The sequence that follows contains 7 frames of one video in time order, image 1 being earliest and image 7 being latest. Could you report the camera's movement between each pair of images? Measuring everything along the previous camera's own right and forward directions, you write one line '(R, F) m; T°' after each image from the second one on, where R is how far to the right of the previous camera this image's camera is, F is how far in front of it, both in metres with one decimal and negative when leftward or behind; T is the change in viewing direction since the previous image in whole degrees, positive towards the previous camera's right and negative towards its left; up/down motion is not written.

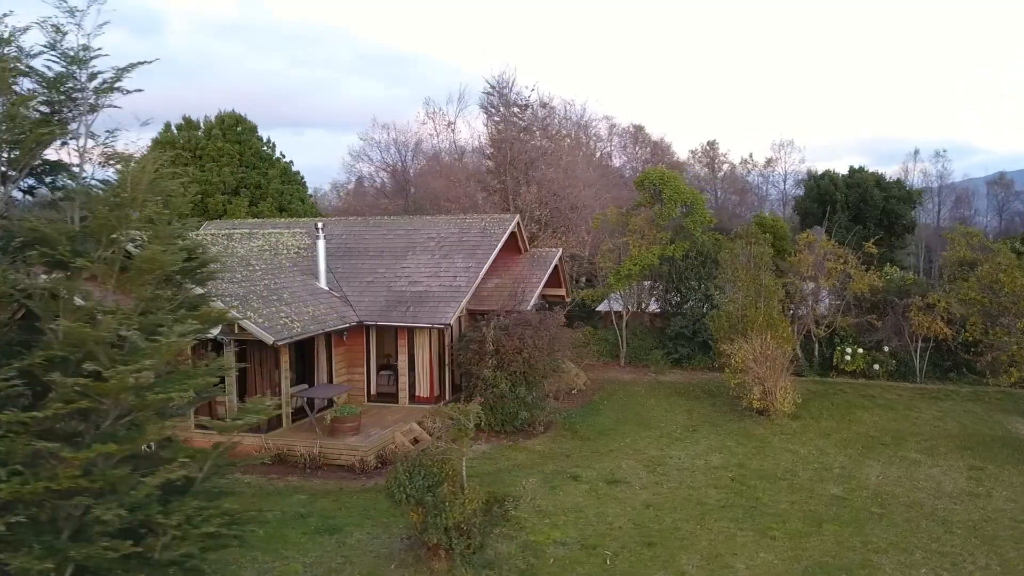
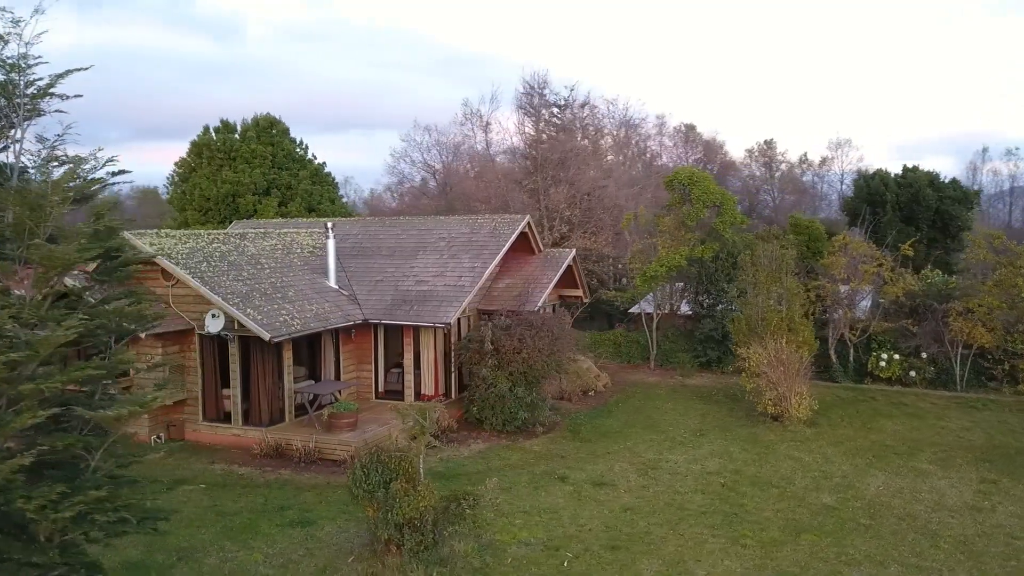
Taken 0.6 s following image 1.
(+1.2, 0.0) m; -5°
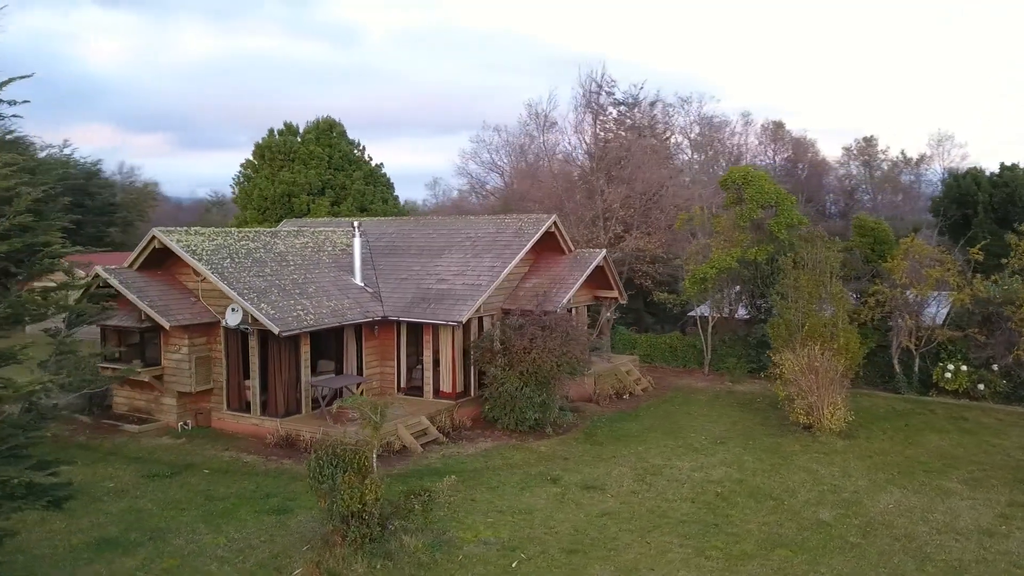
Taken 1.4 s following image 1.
(+1.8, +0.1) m; -8°
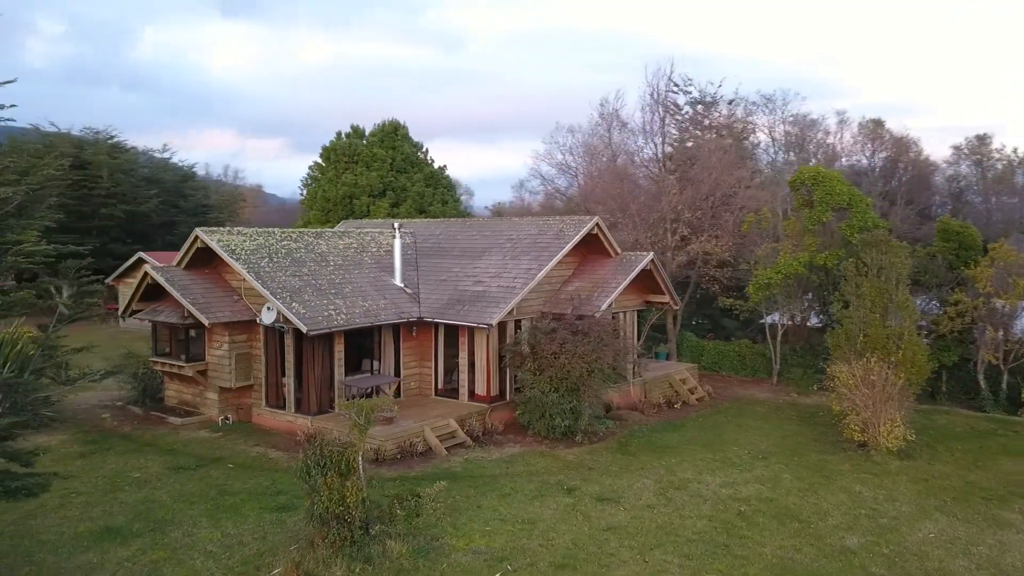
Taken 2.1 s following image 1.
(+1.3, +0.4) m; -7°
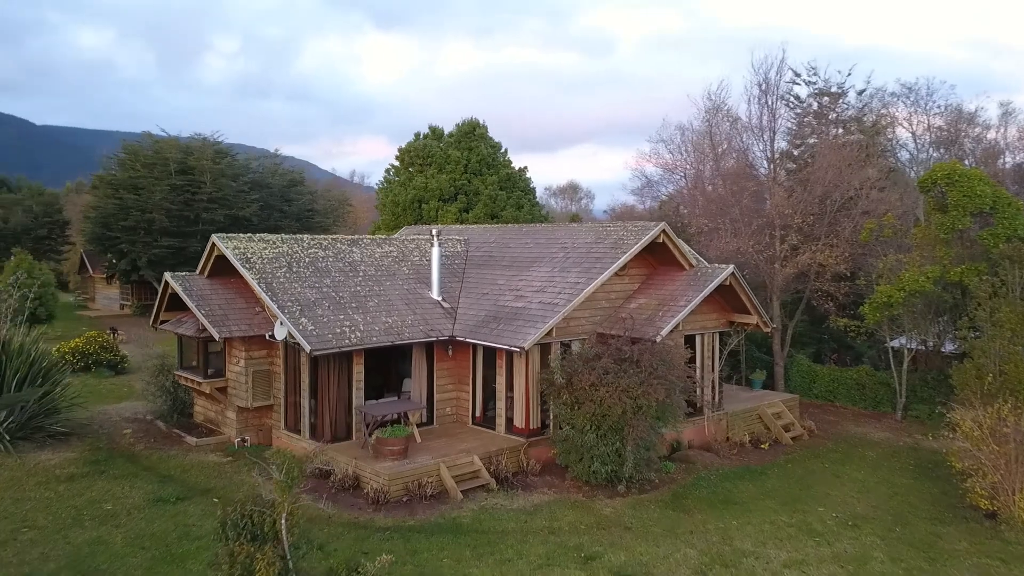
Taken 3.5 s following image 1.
(+1.6, +2.2) m; -10°
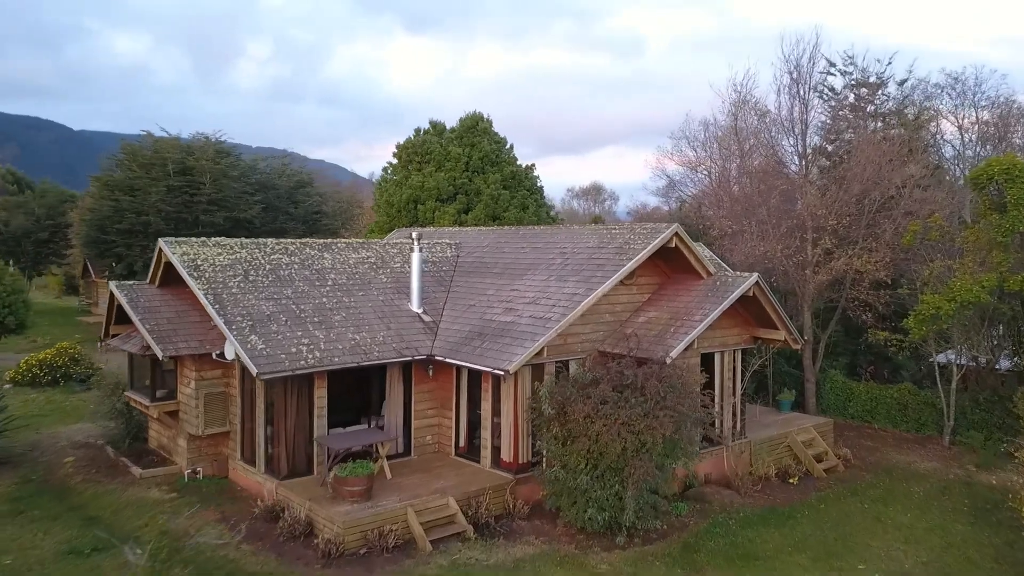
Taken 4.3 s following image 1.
(+0.6, +1.9) m; -2°
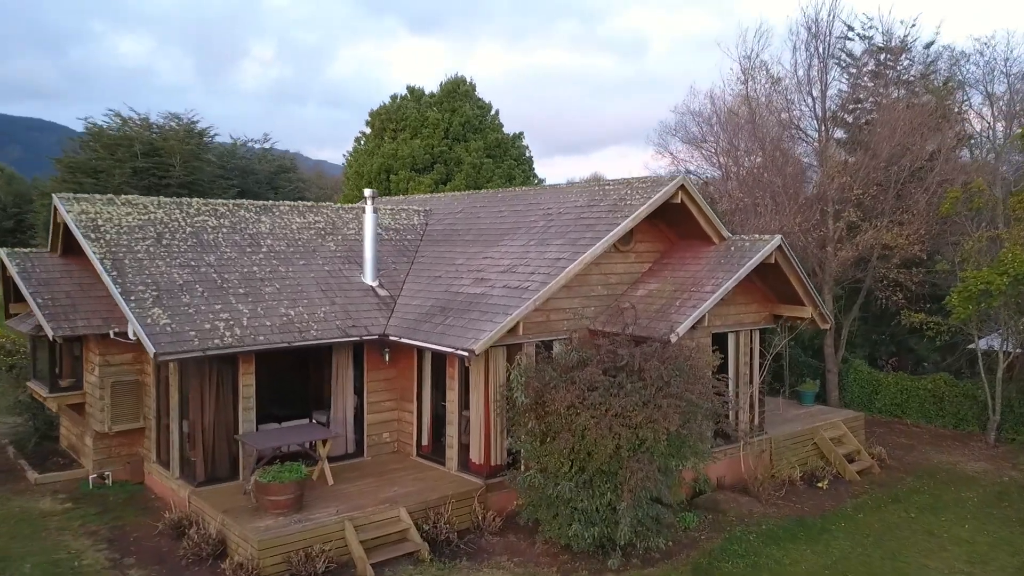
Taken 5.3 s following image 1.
(+0.4, +2.2) m; 0°
